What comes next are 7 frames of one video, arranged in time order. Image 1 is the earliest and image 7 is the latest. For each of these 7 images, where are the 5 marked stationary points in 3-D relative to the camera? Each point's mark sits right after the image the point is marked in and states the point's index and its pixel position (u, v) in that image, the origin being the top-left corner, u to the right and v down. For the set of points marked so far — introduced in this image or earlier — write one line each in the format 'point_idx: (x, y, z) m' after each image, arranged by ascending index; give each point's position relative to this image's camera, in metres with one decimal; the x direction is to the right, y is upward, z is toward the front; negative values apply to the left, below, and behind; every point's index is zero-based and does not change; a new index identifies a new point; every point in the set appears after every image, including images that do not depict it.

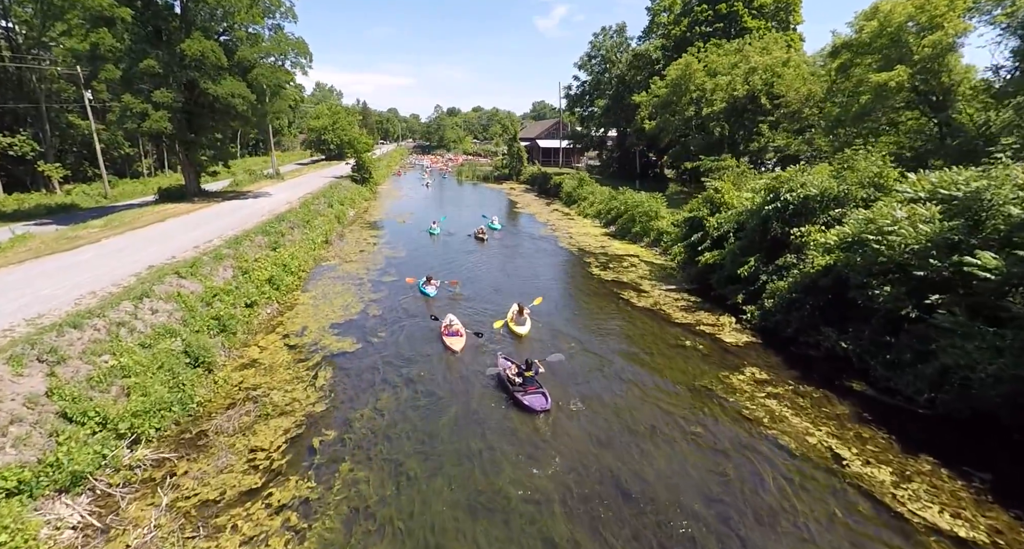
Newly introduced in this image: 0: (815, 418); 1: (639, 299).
0: (+5.4, -2.6, +8.3) m
1: (+4.2, -0.8, +15.5) m
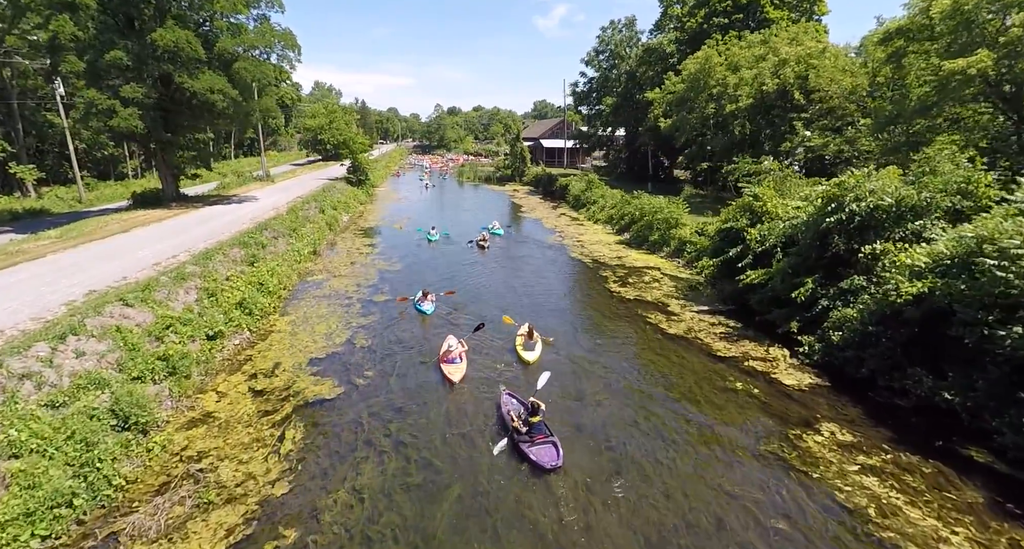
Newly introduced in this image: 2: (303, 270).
0: (+5.7, -3.1, +6.2) m
1: (+4.5, -1.4, +13.4) m
2: (-8.3, +0.1, +18.5) m
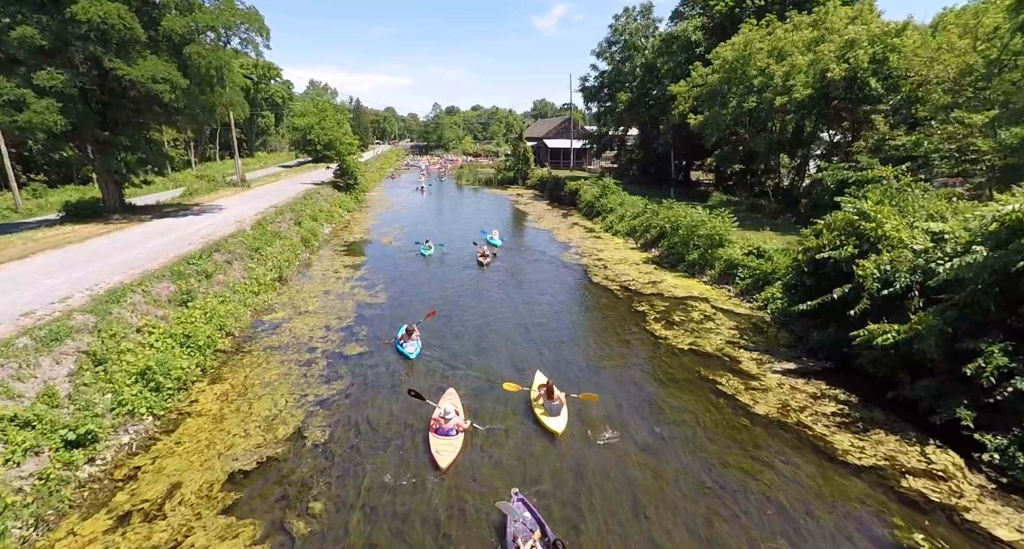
0: (+6.1, -4.2, +2.4) m
1: (+4.9, -2.5, +9.6) m
2: (-8.0, -1.0, +14.6) m
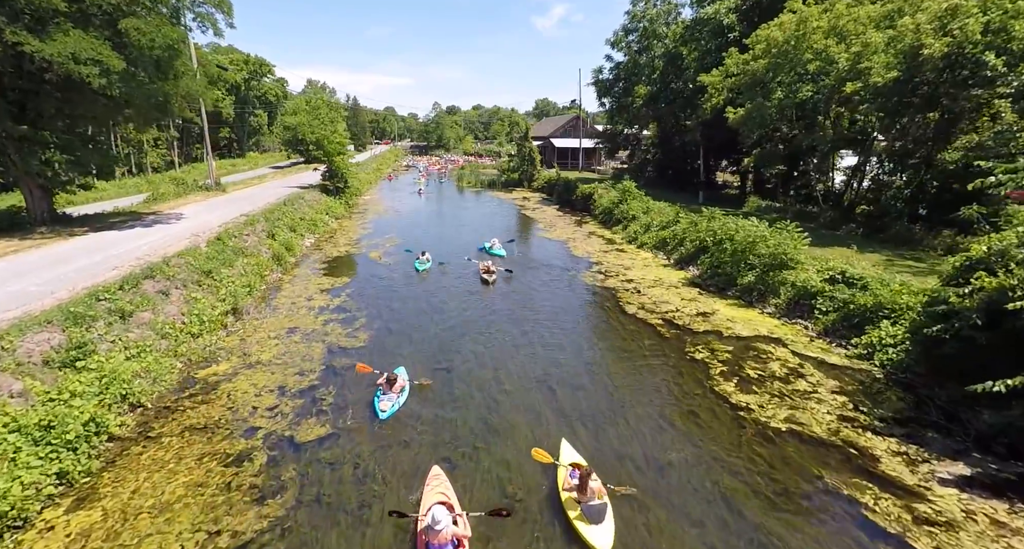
0: (+6.6, -5.0, -1.2) m
1: (+5.4, -3.3, +6.0) m
2: (-7.5, -1.9, +11.0) m
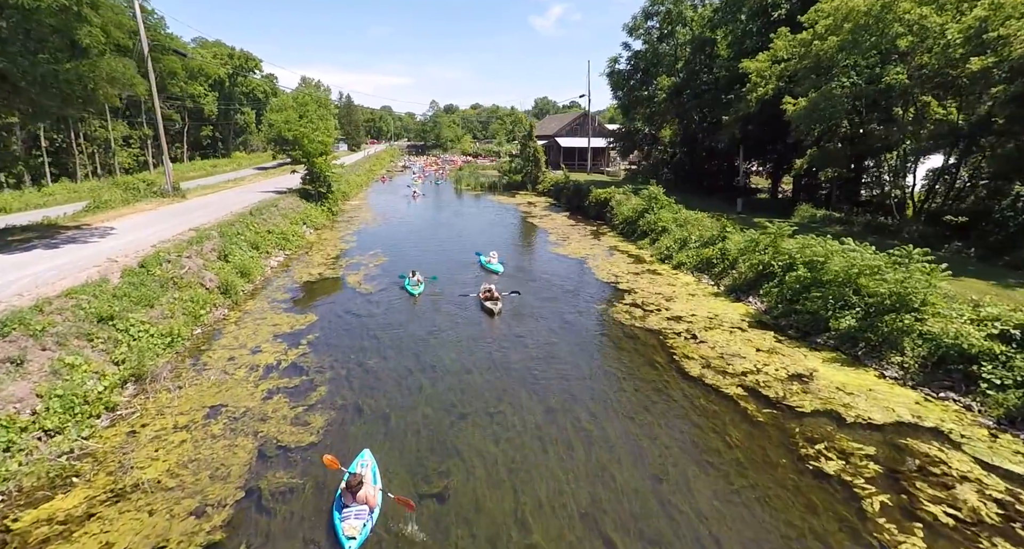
0: (+7.1, -6.0, -5.4) m
1: (+5.8, -4.4, +1.9) m
2: (-7.1, -2.9, +6.8) m
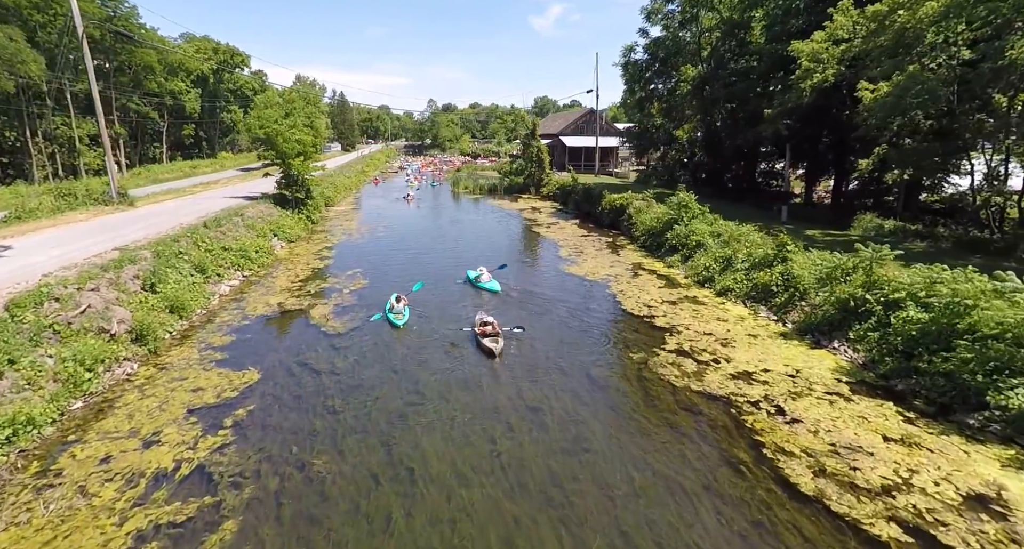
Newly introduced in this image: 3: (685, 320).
0: (+7.3, -7.0, -9.2) m
1: (+6.1, -5.3, -2.0) m
2: (-6.8, -3.9, +3.0) m
3: (+5.2, -1.3, +13.9) m
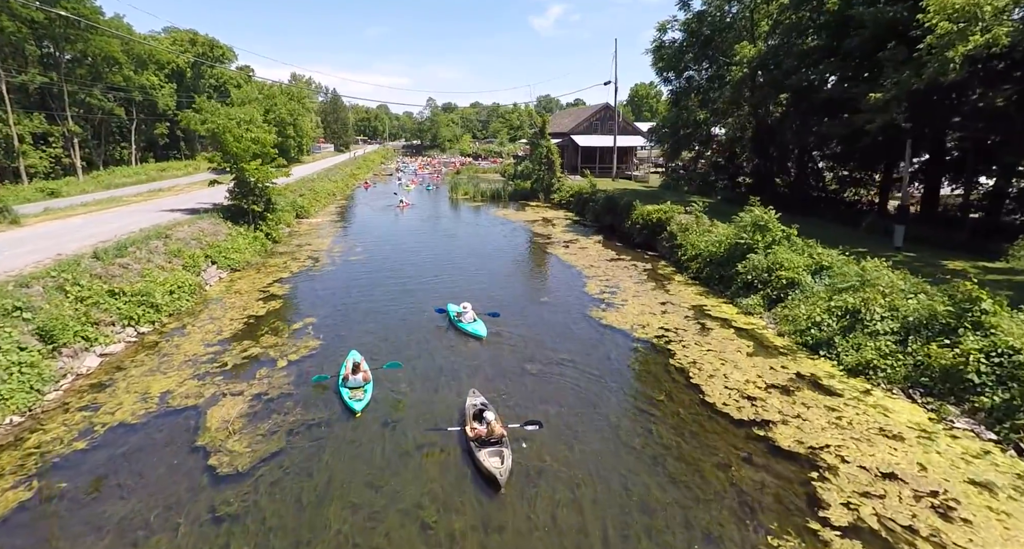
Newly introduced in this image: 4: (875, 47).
0: (+7.7, -8.5, -15.2) m
1: (+6.5, -6.8, -8.0) m
2: (-6.4, -5.4, -2.9) m
3: (+5.6, -2.8, +7.9) m
4: (+13.7, +8.6, +17.7) m
